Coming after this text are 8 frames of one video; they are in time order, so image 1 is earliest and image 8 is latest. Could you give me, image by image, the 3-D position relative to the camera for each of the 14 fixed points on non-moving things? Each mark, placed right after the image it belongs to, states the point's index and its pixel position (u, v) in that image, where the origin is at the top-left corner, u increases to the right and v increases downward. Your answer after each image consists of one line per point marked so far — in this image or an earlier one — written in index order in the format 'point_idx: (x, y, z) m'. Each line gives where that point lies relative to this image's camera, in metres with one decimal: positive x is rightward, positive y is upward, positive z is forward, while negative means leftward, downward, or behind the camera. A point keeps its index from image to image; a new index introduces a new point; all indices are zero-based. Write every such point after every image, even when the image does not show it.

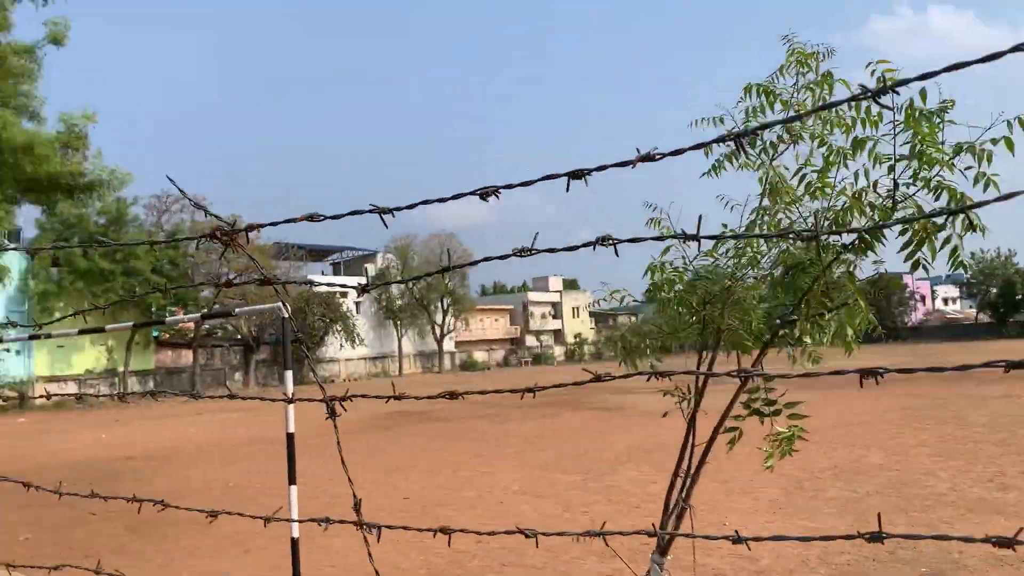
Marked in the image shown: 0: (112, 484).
0: (-6.1, -2.9, +12.0) m
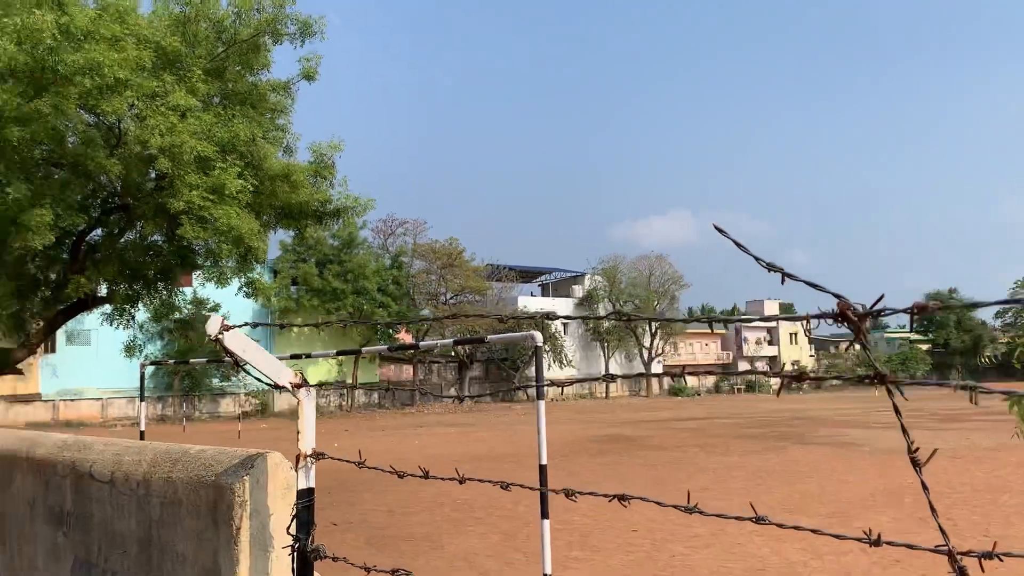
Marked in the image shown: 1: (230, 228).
0: (-2.6, -3.2, +12.7) m
1: (-3.0, +0.7, +8.3) m
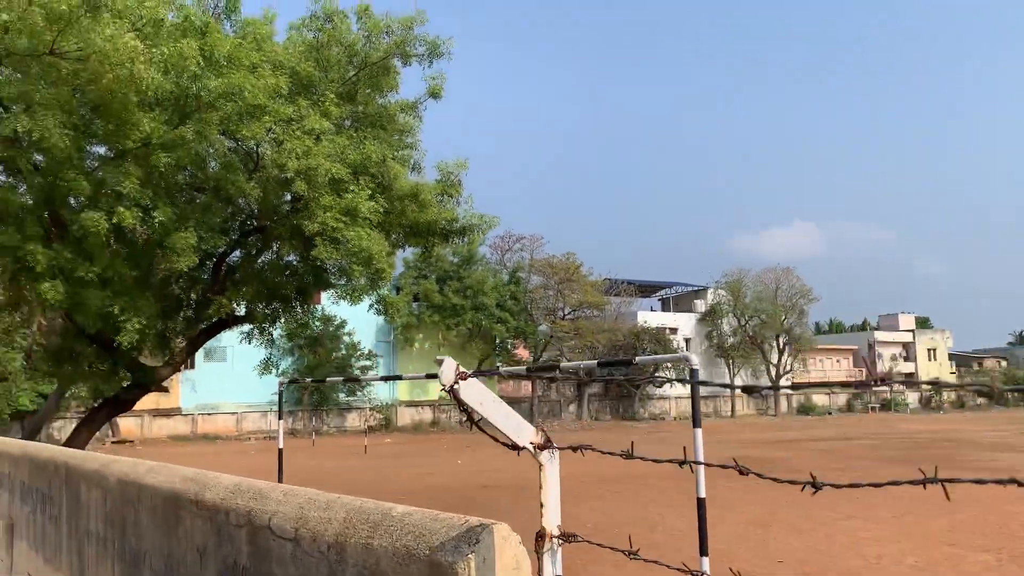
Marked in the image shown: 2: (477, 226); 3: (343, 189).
0: (-0.6, -3.5, +12.7) m
1: (-1.6, +0.5, +8.5) m
2: (-0.4, +0.8, +9.9) m
3: (-1.9, +1.1, +8.6) m
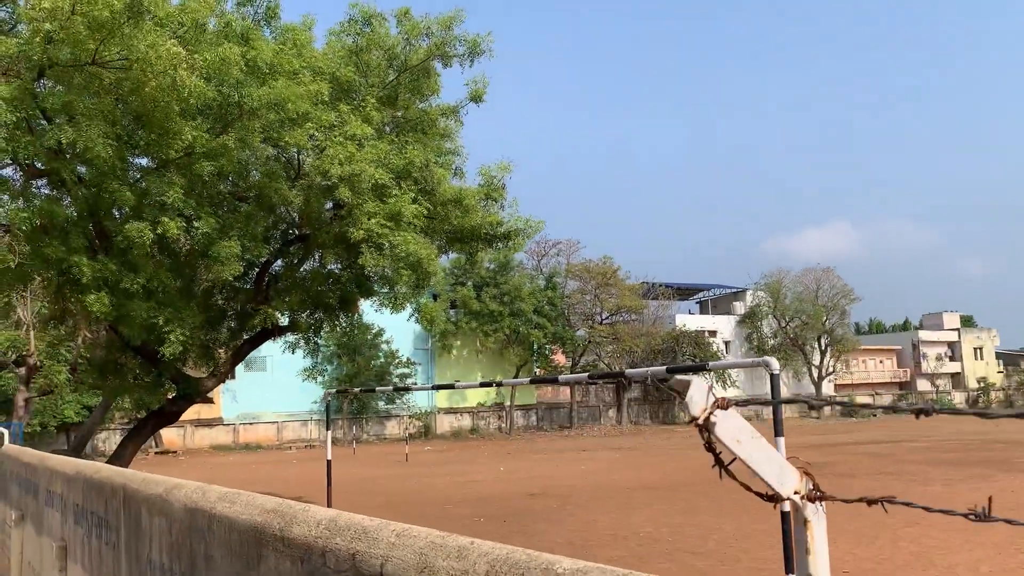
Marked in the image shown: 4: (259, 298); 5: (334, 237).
0: (+0.2, -3.6, +12.4) m
1: (-1.1, +0.4, +8.3) m
2: (+0.1, +0.8, +9.7) m
3: (-1.4, +1.0, +8.5) m
4: (-3.2, -0.1, +9.8) m
5: (-2.0, +0.6, +8.8) m
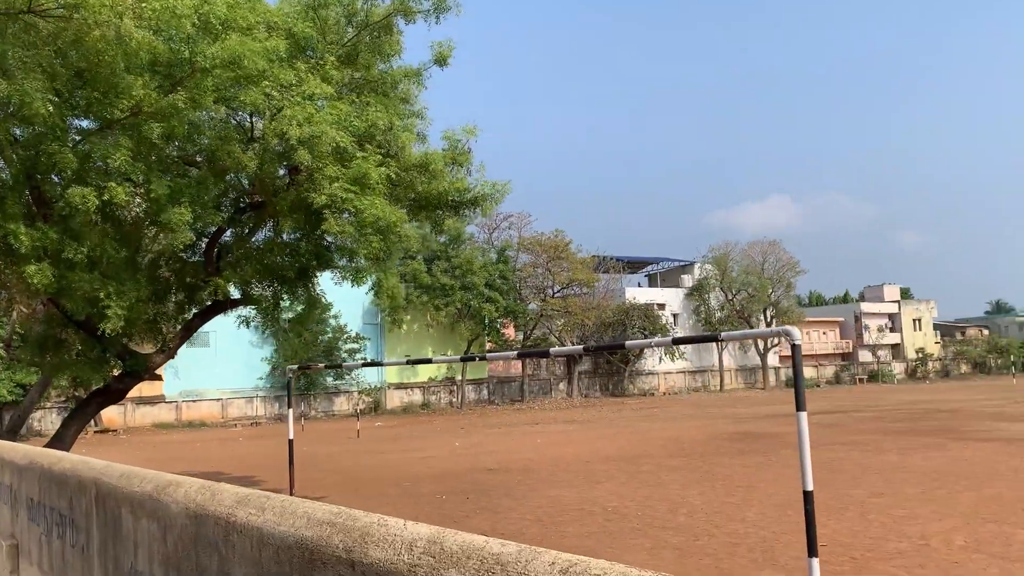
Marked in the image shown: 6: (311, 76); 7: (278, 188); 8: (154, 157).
0: (-0.4, -3.1, +12.2) m
1: (-1.4, +0.7, +7.9) m
2: (-0.3, +1.1, +9.3) m
3: (-1.7, +1.3, +8.0) m
4: (-3.6, +0.2, +9.3) m
5: (-2.4, +0.9, +8.3) m
6: (-2.1, +2.2, +8.1) m
7: (-2.5, +1.1, +8.4) m
8: (-3.5, +1.3, +7.6) m
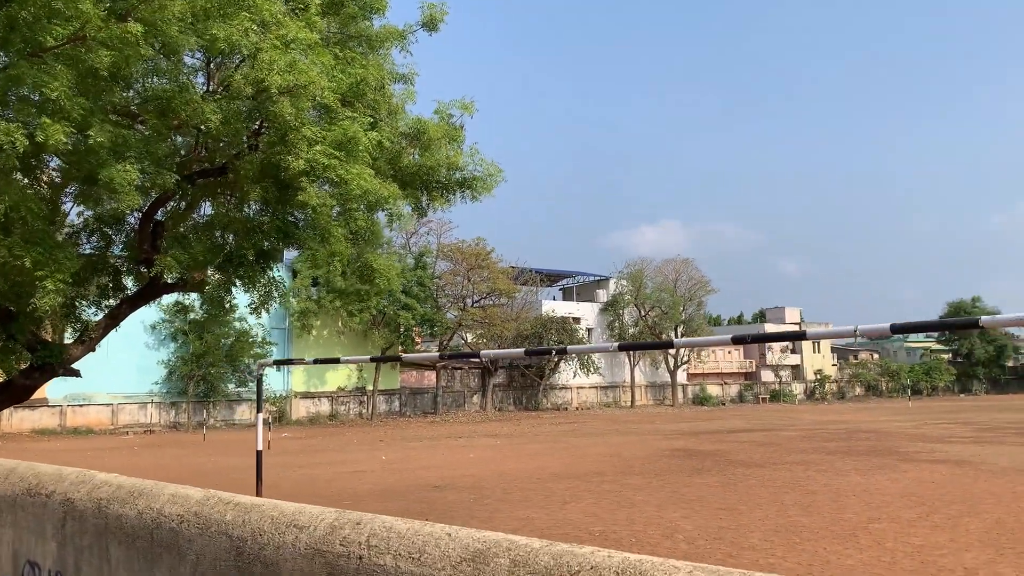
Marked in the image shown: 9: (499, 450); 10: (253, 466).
0: (-1.0, -3.1, +11.0) m
1: (-1.3, +0.8, +6.7) m
2: (-0.3, +1.2, +8.2) m
3: (-1.5, +1.5, +6.8) m
4: (-3.7, +0.4, +7.7) m
5: (-2.3, +1.1, +6.9) m
6: (-1.9, +2.4, +6.8) m
7: (-2.4, +1.2, +7.0) m
8: (-3.3, +1.5, +6.1) m
9: (-0.4, -4.2, +20.0) m
10: (-5.8, -4.0, +17.2) m
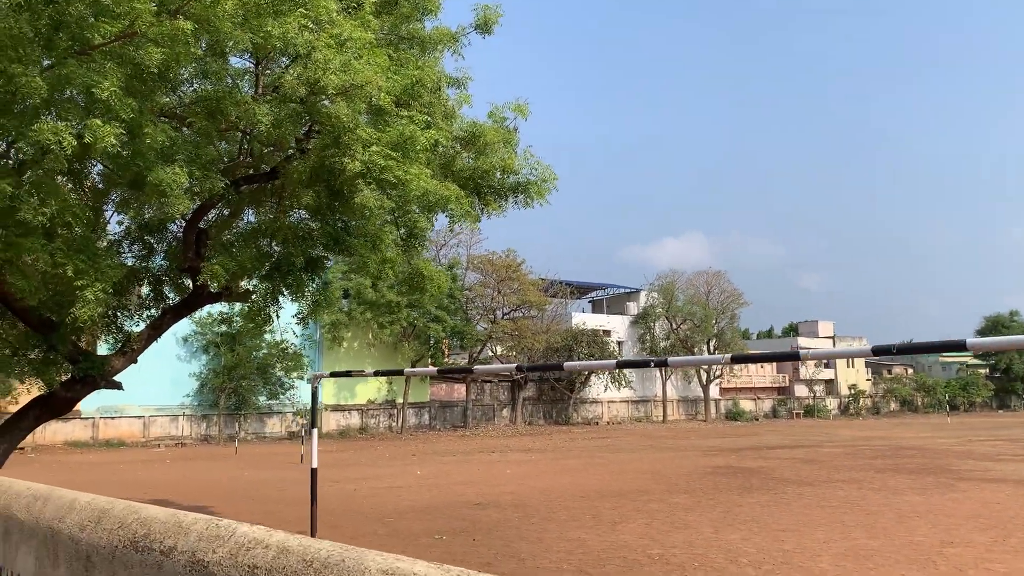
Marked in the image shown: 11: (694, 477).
0: (-0.4, -3.2, +10.6) m
1: (-0.8, +0.7, +6.4) m
2: (+0.2, +1.1, +7.9) m
3: (-1.0, +1.4, +6.5) m
4: (-3.1, +0.3, +7.5) m
5: (-1.7, +1.0, +6.7) m
6: (-1.4, +2.3, +6.6) m
7: (-1.9, +1.2, +6.7) m
8: (-2.8, +1.5, +5.9) m
9: (+0.5, -4.5, +19.6) m
10: (-5.0, -4.2, +17.0) m
11: (+3.8, -4.0, +16.2) m
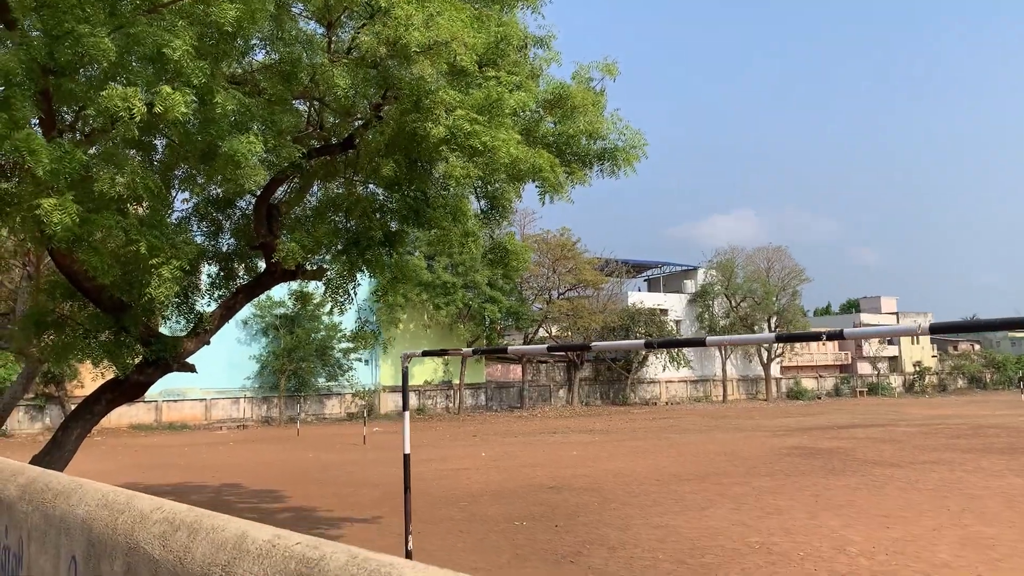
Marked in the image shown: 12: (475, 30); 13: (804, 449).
0: (+0.7, -2.9, +10.2) m
1: (0.0, +1.0, +5.9) m
2: (+1.1, +1.3, +7.4) m
3: (-0.3, +1.6, +6.0) m
4: (-2.3, +0.5, +7.2) m
5: (-1.0, +1.2, +6.2) m
6: (-0.7, +2.5, +6.1) m
7: (-1.2, +1.4, +6.3) m
8: (-2.1, +1.6, +5.5) m
9: (+2.1, -3.9, +19.1) m
10: (-3.5, -3.8, +16.8) m
11: (+5.2, -3.4, +15.5) m
12: (-0.3, +2.1, +6.1) m
13: (+6.4, -3.6, +17.3) m
